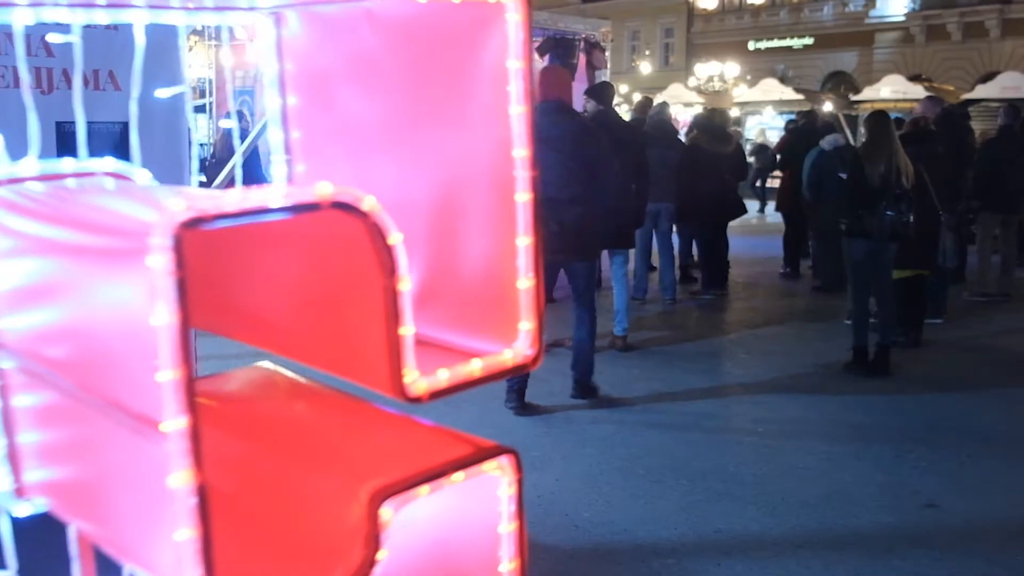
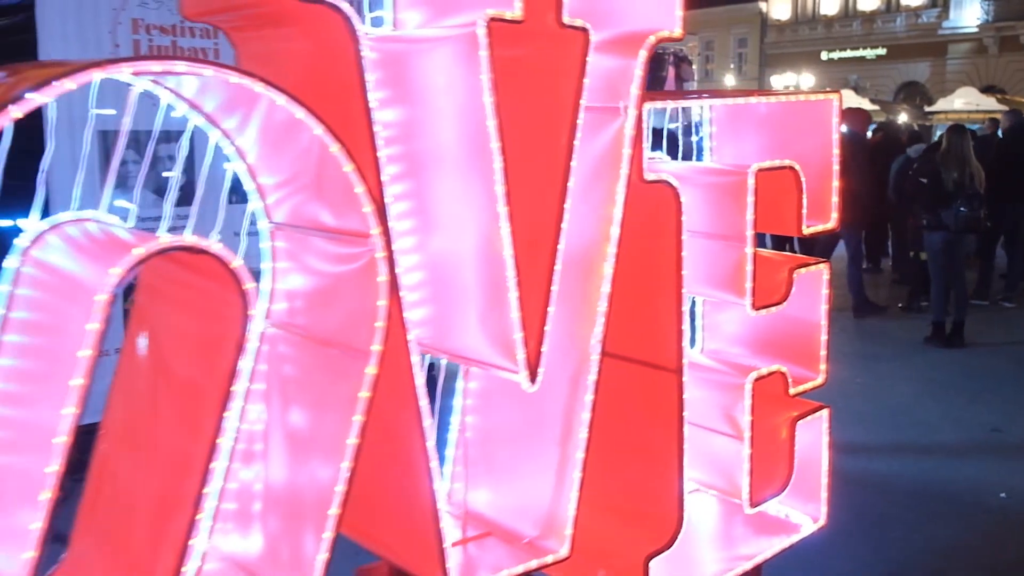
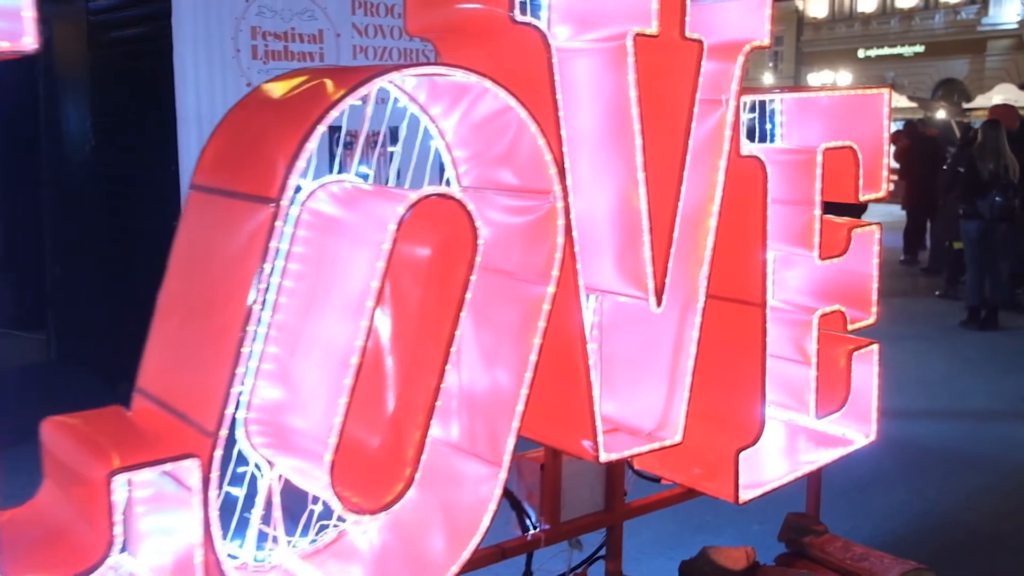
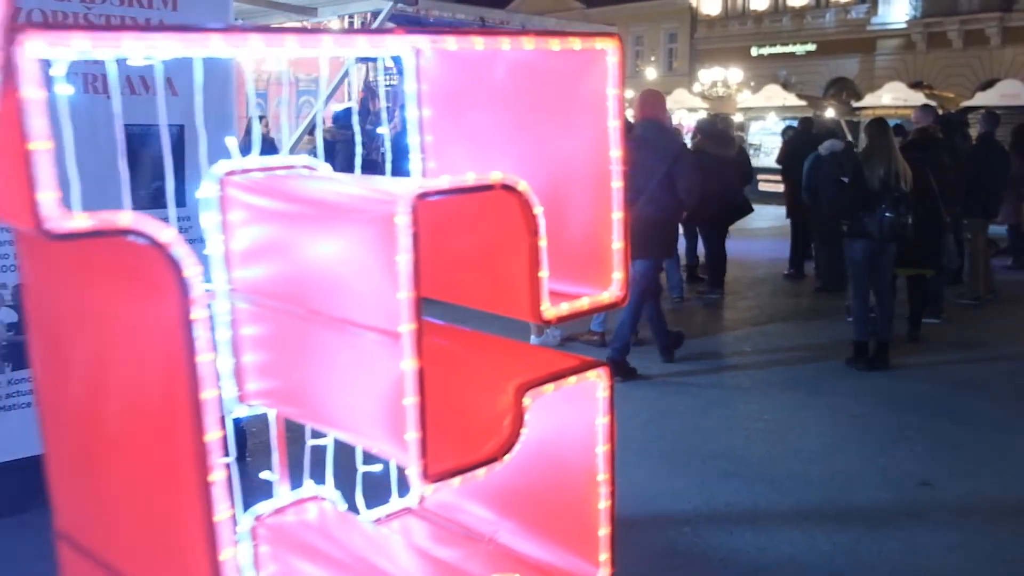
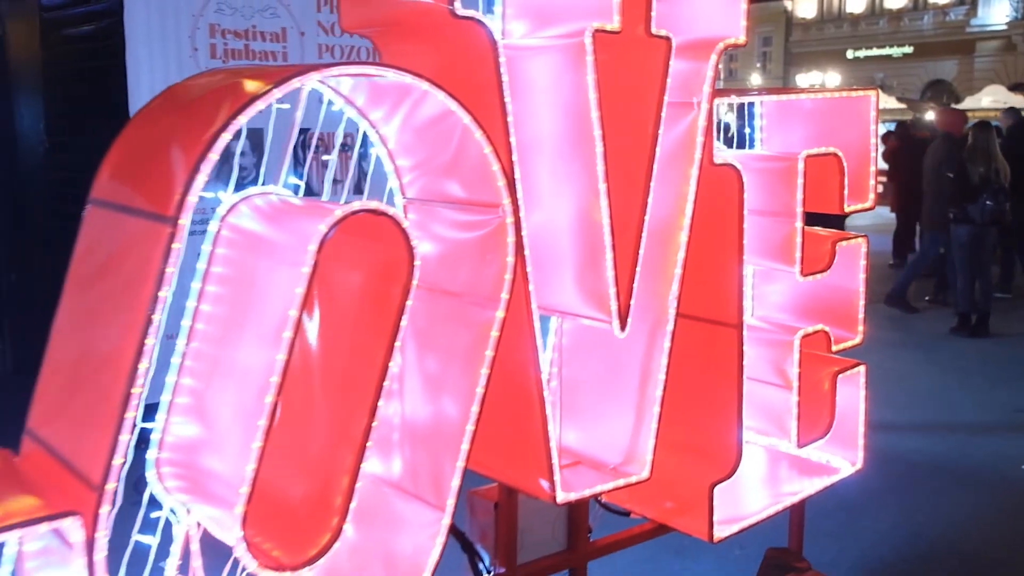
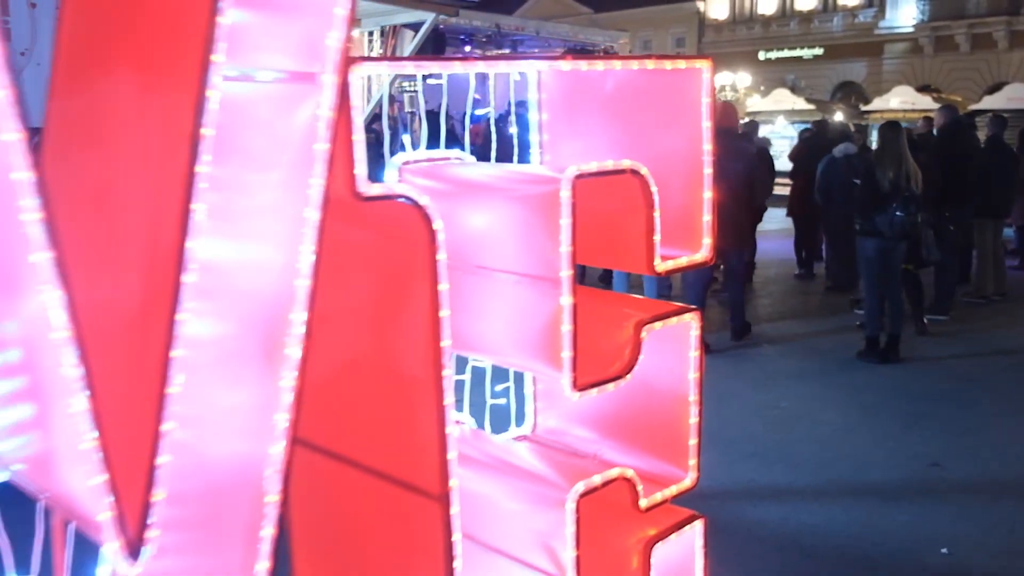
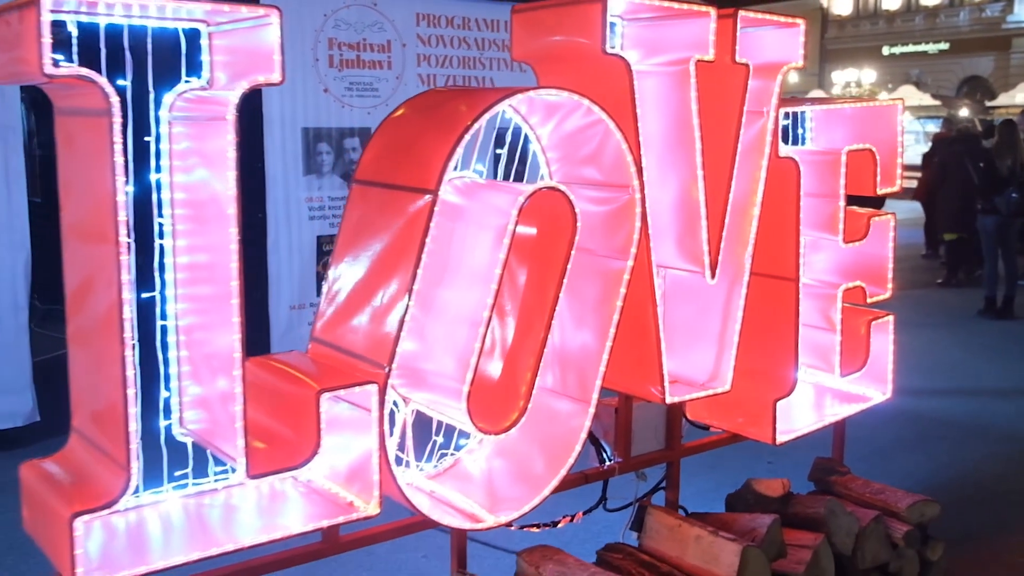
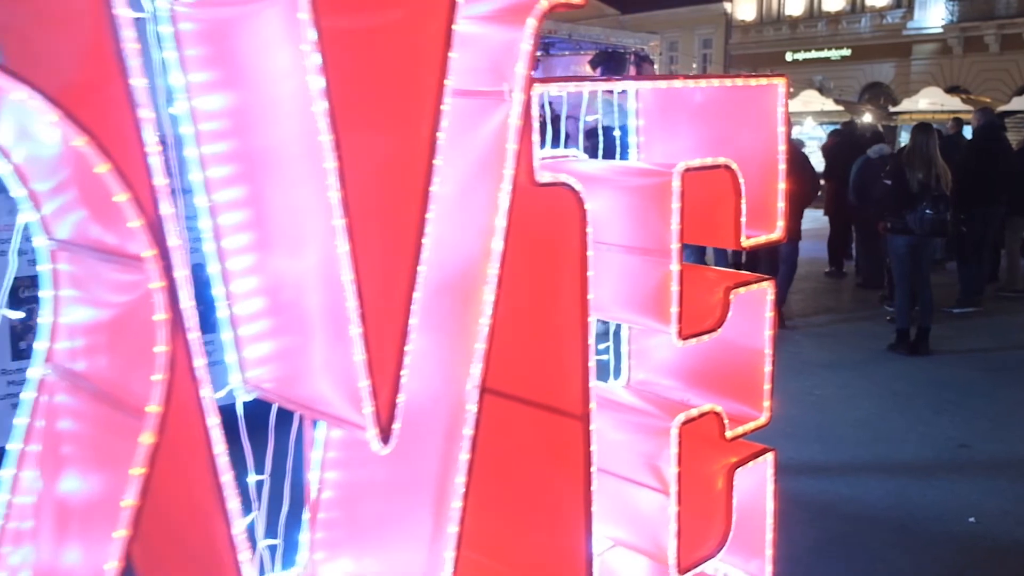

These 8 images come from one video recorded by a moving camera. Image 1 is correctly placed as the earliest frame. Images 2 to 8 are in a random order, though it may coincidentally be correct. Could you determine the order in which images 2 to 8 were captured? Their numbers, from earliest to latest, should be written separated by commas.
4, 6, 8, 2, 5, 3, 7
